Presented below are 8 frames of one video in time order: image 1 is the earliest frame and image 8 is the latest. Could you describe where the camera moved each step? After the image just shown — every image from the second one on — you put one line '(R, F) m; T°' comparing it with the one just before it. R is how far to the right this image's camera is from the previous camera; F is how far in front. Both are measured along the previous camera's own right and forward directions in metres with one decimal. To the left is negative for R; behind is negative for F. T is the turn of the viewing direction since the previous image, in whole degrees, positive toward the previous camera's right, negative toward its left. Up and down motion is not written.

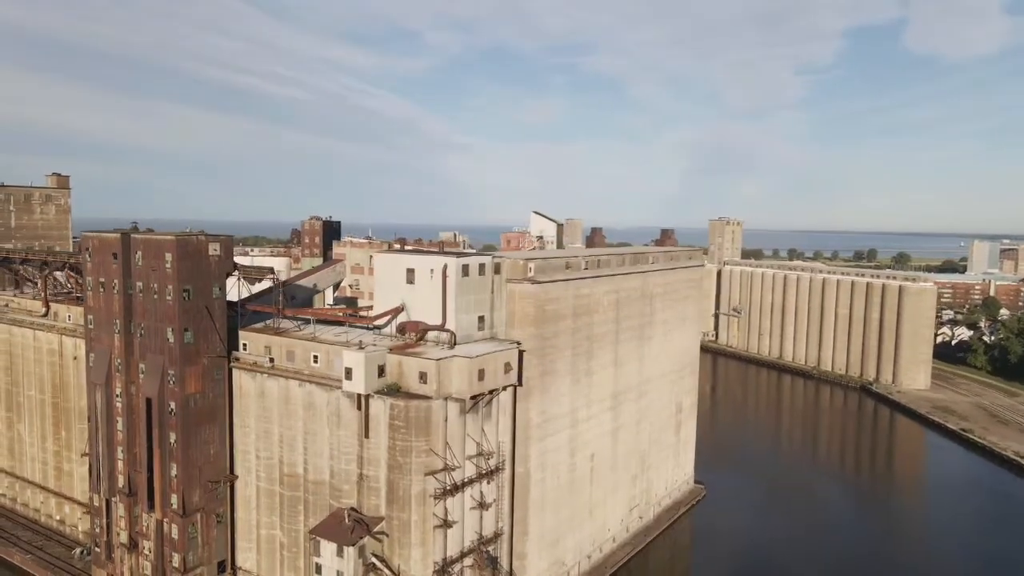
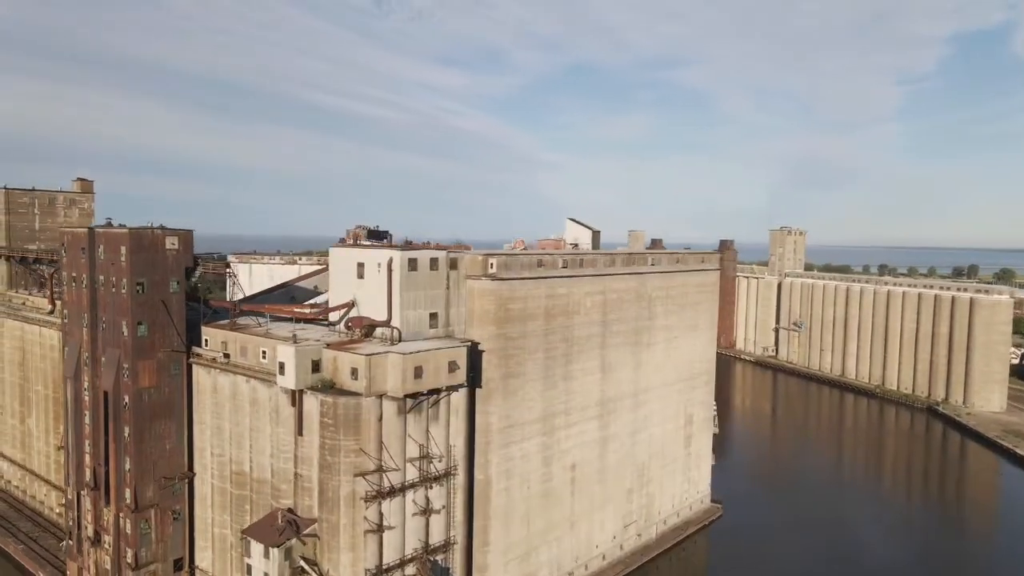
(+5.1, +1.9) m; -6°
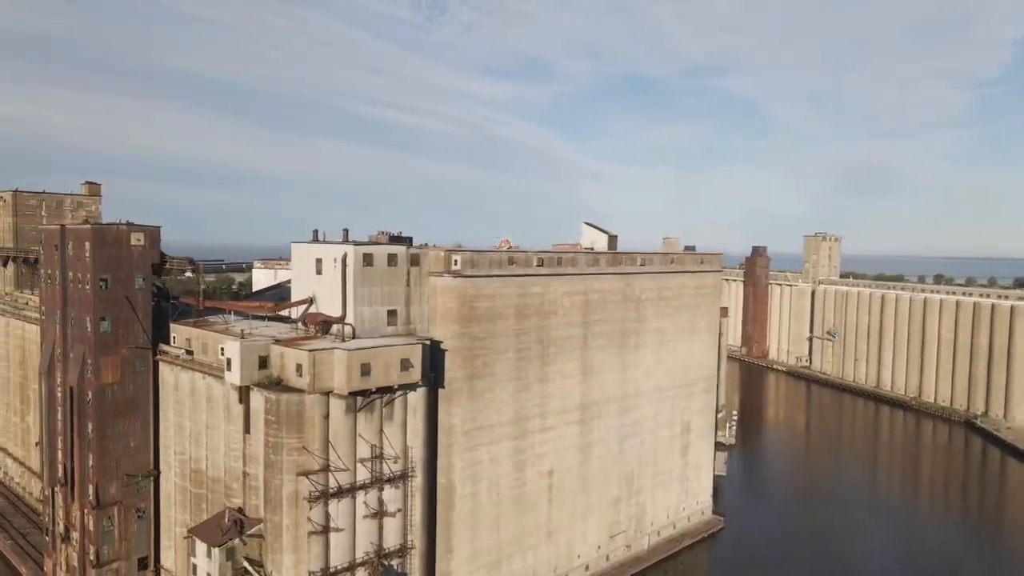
(+3.3, +1.1) m; -4°
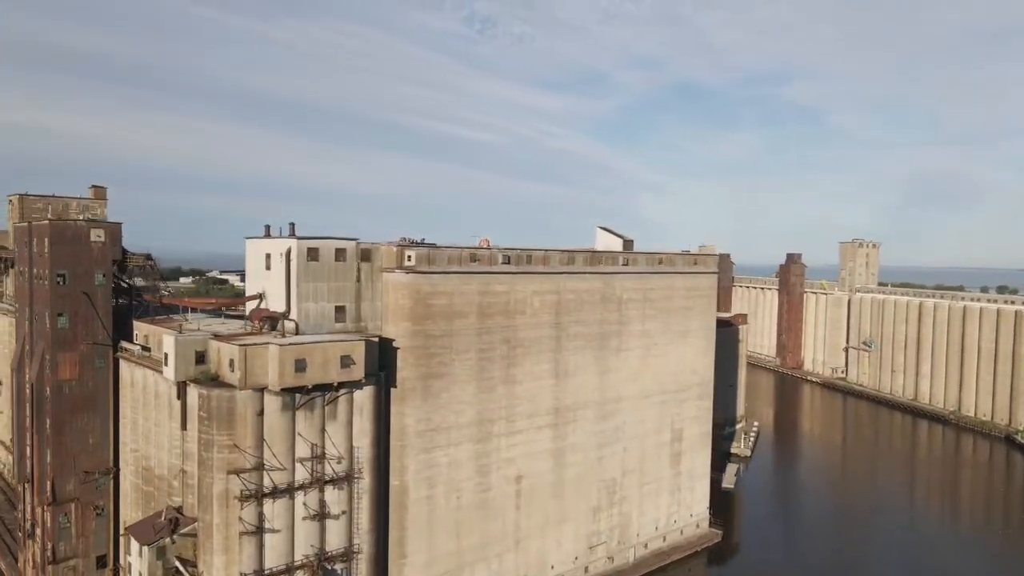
(+3.7, +1.2) m; -4°
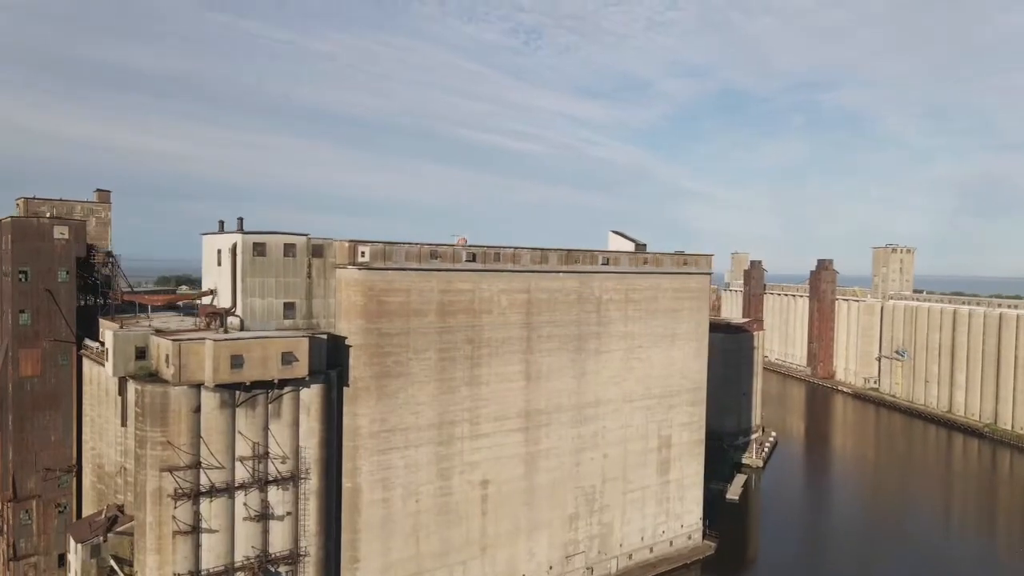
(+3.3, +1.1) m; -3°
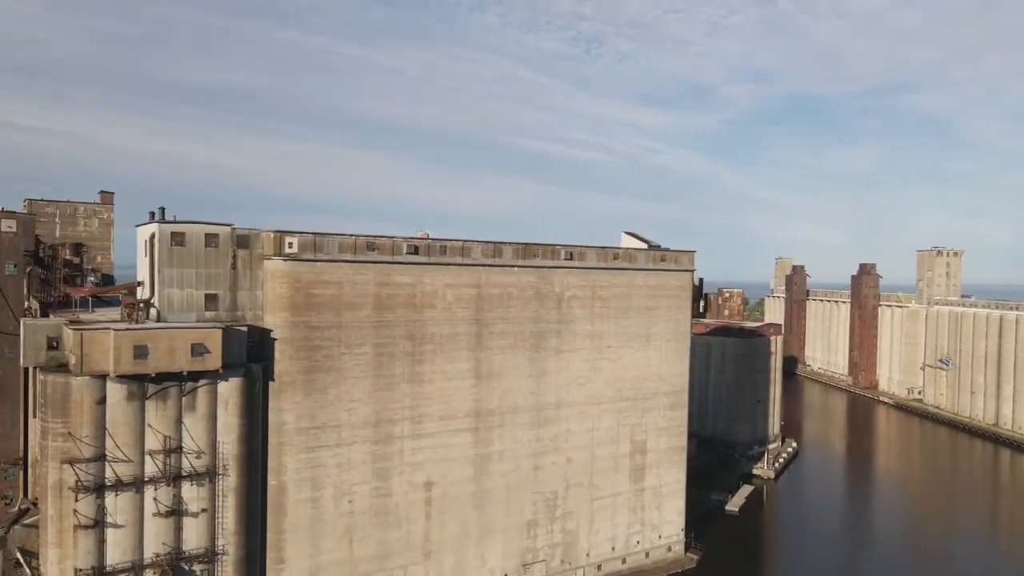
(+4.7, +1.6) m; -4°
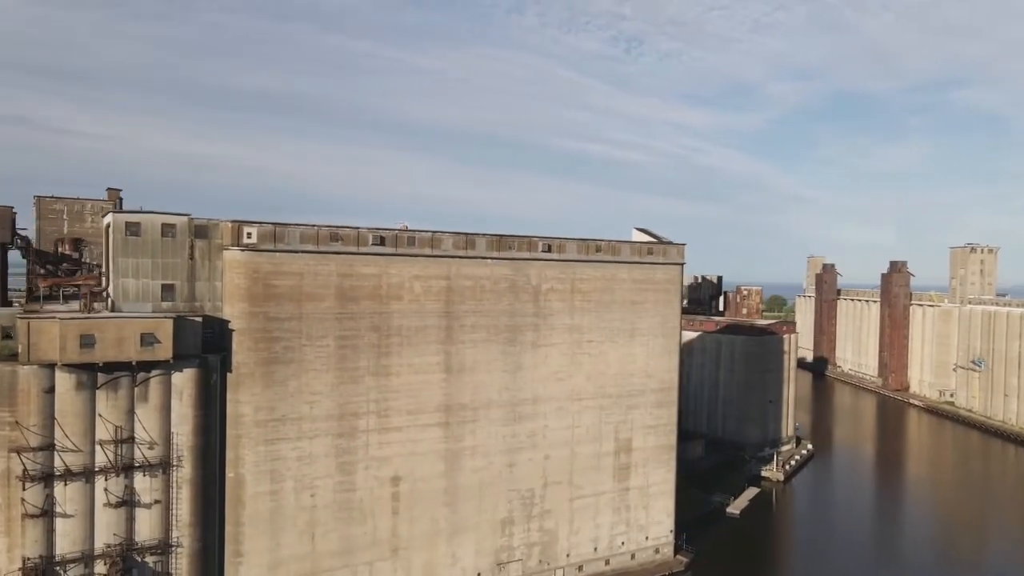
(+2.9, +0.8) m; -3°
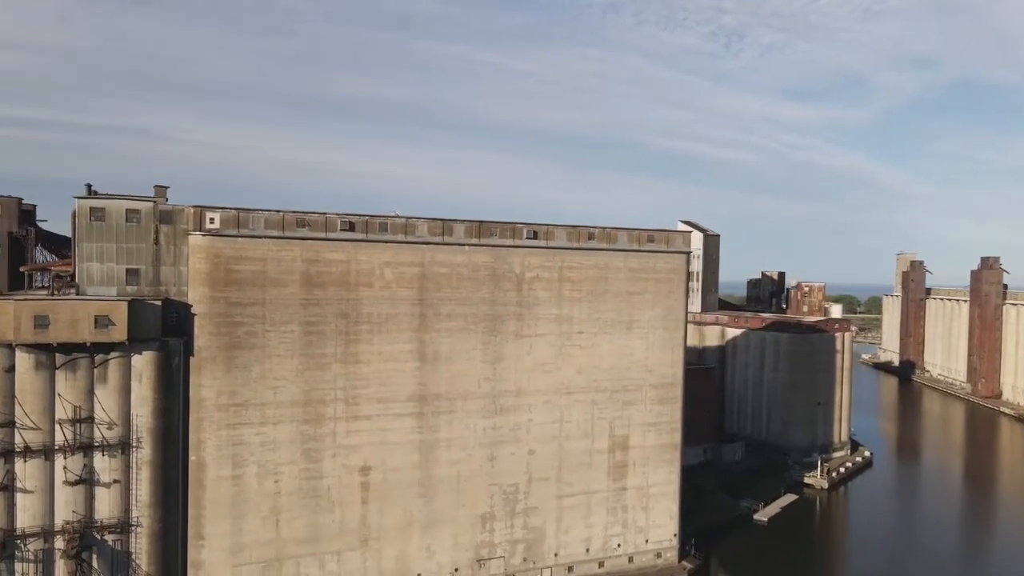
(+4.8, +1.4) m; -7°
